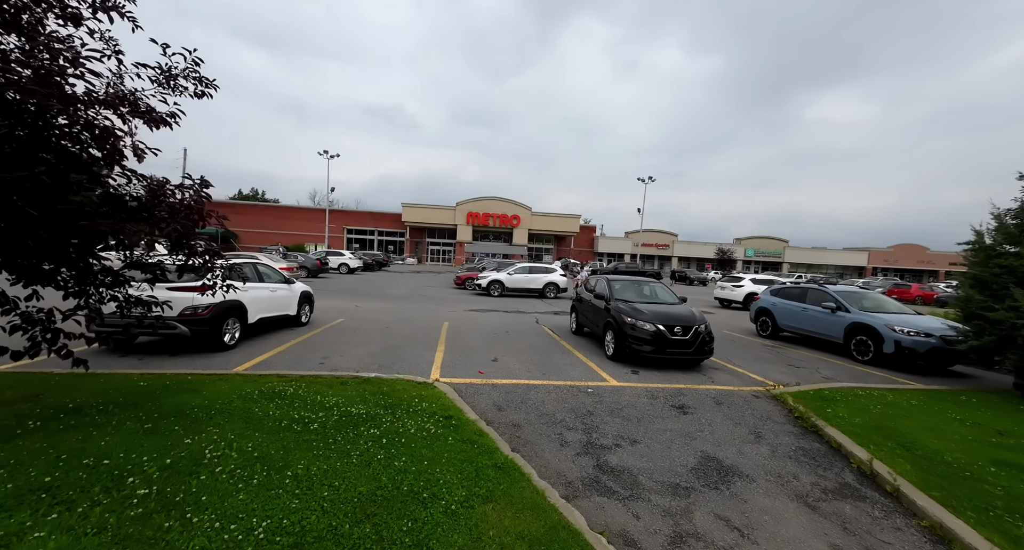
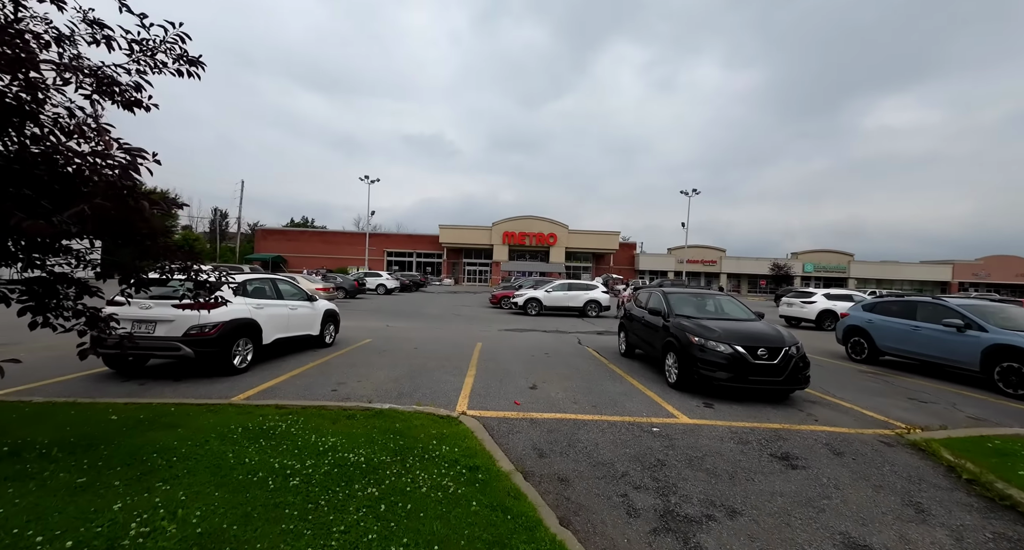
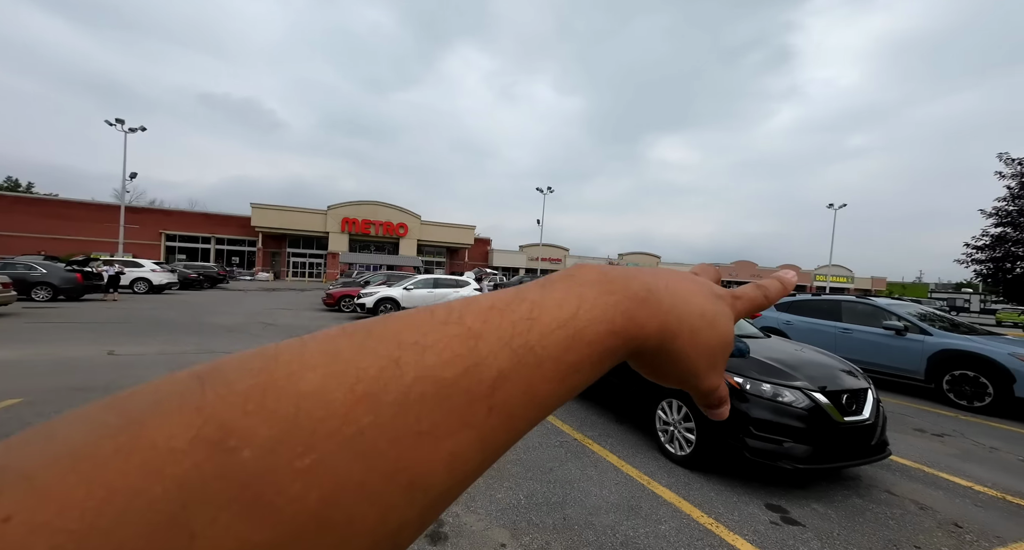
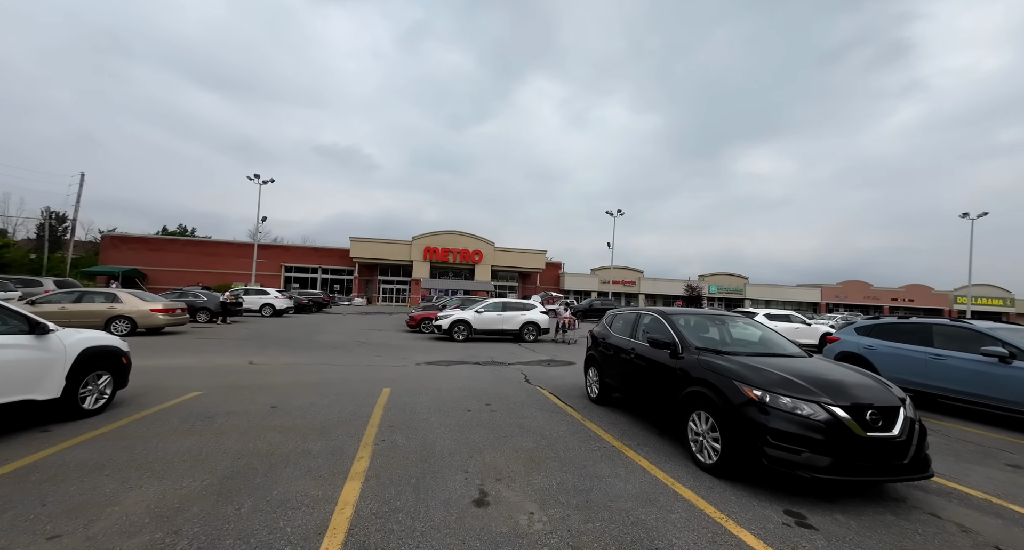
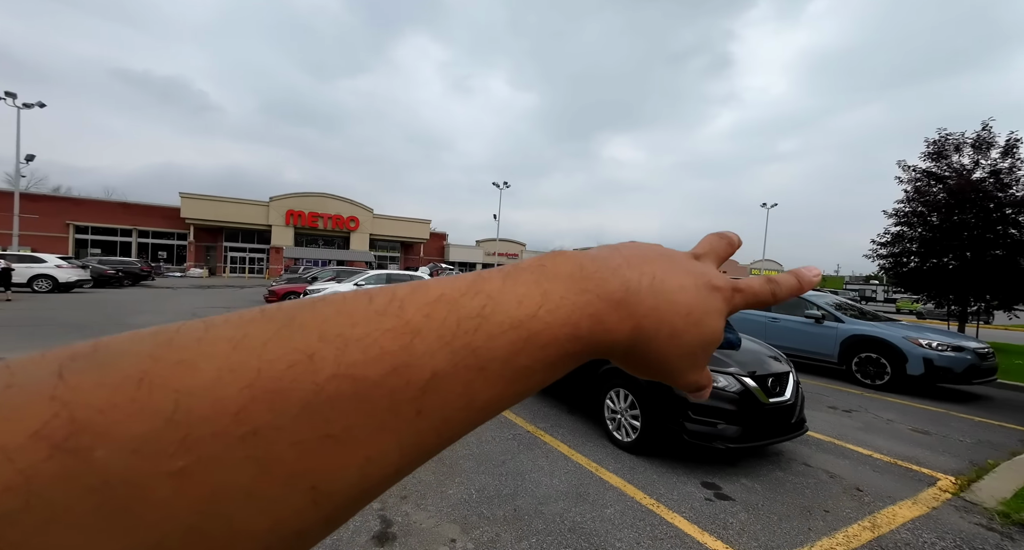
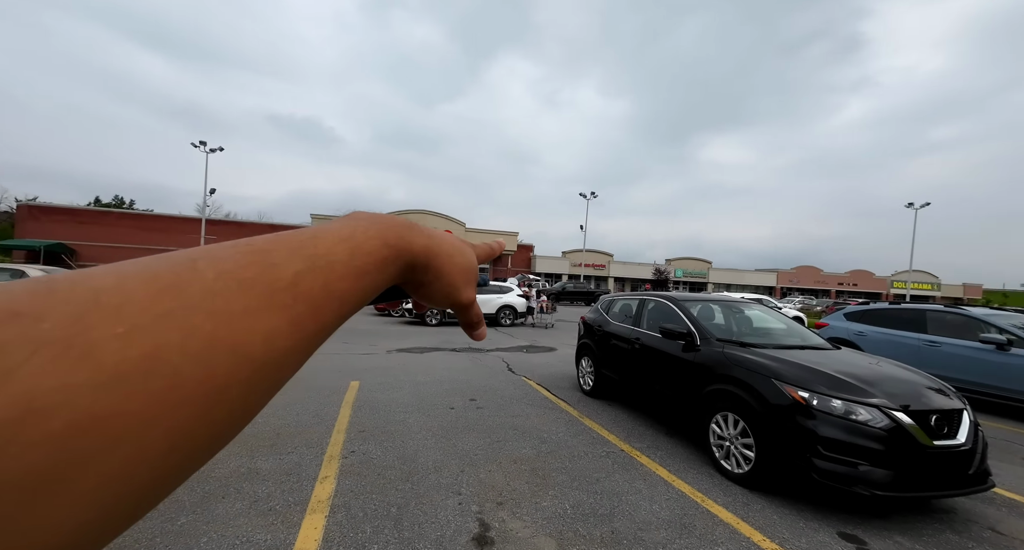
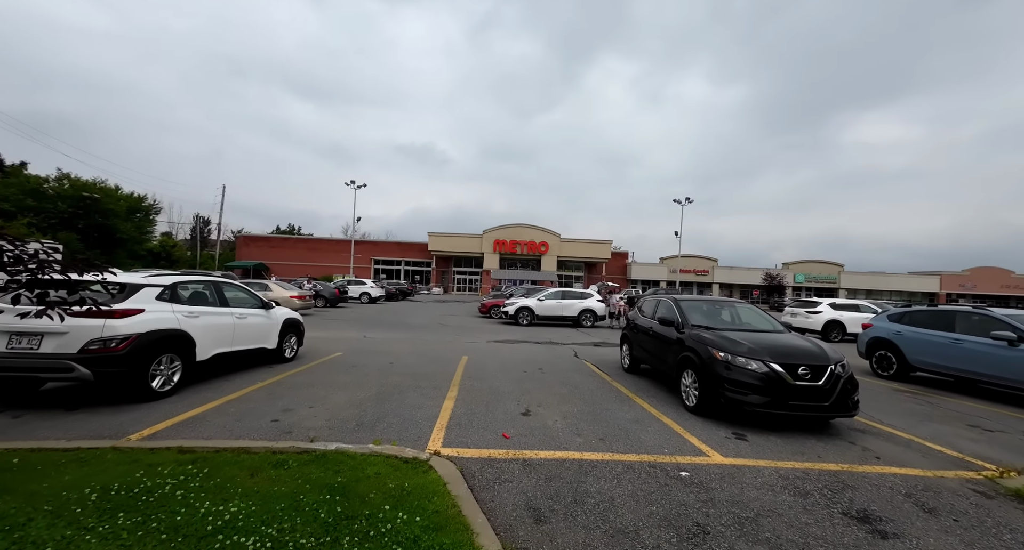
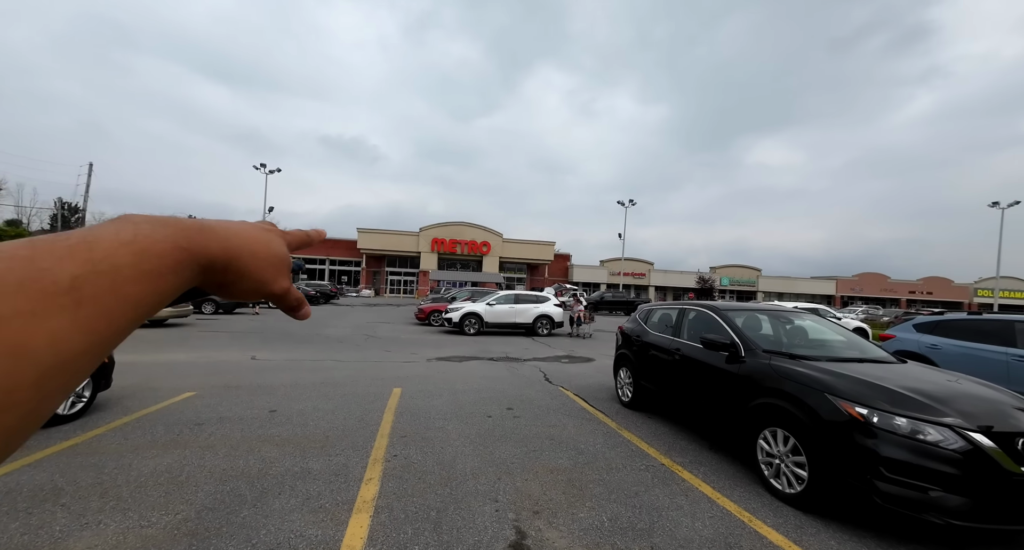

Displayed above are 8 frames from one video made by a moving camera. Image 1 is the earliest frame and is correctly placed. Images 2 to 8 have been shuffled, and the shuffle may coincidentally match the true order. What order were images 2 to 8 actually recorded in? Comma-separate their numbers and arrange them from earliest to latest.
2, 7, 4, 8, 6, 3, 5
